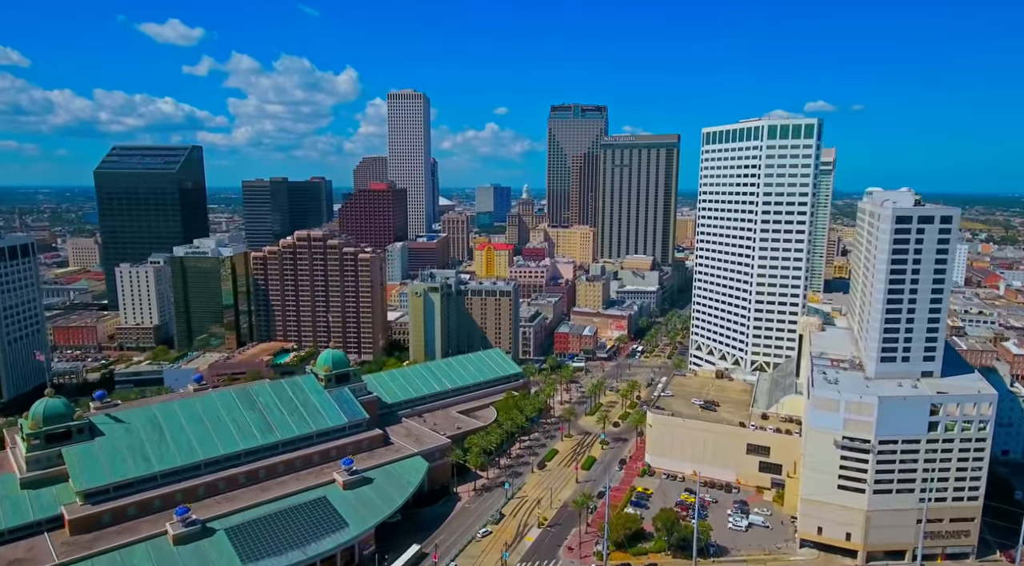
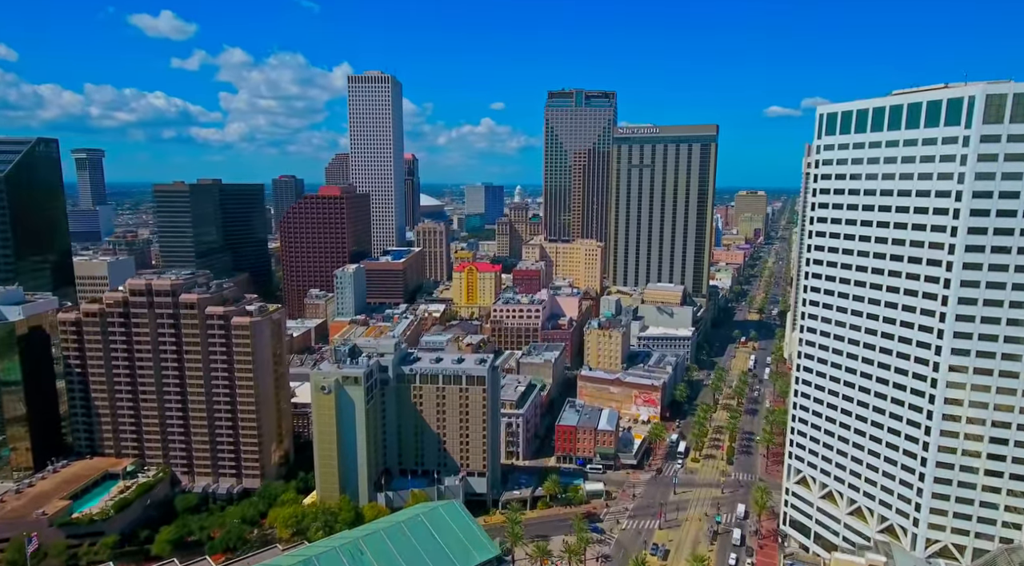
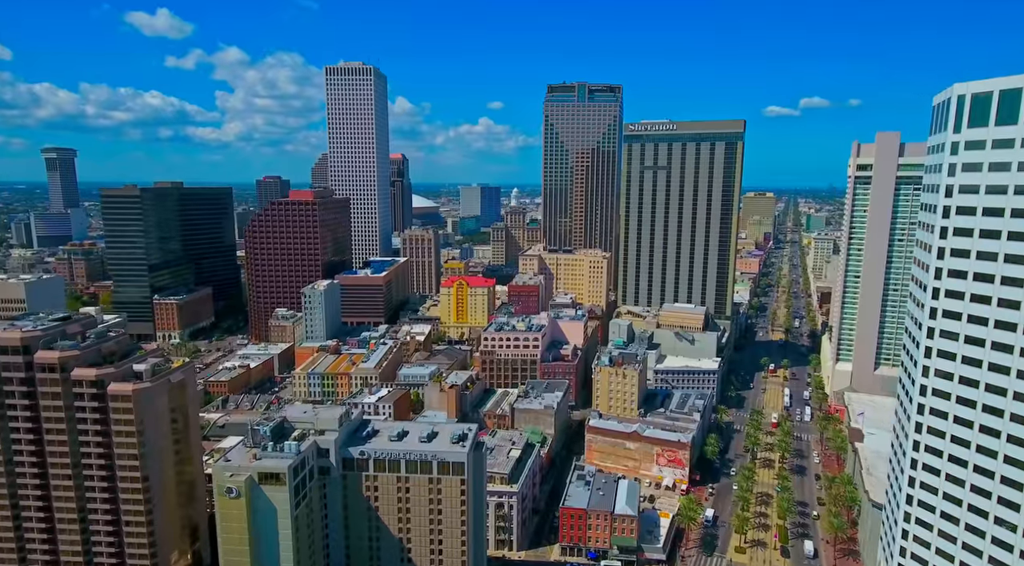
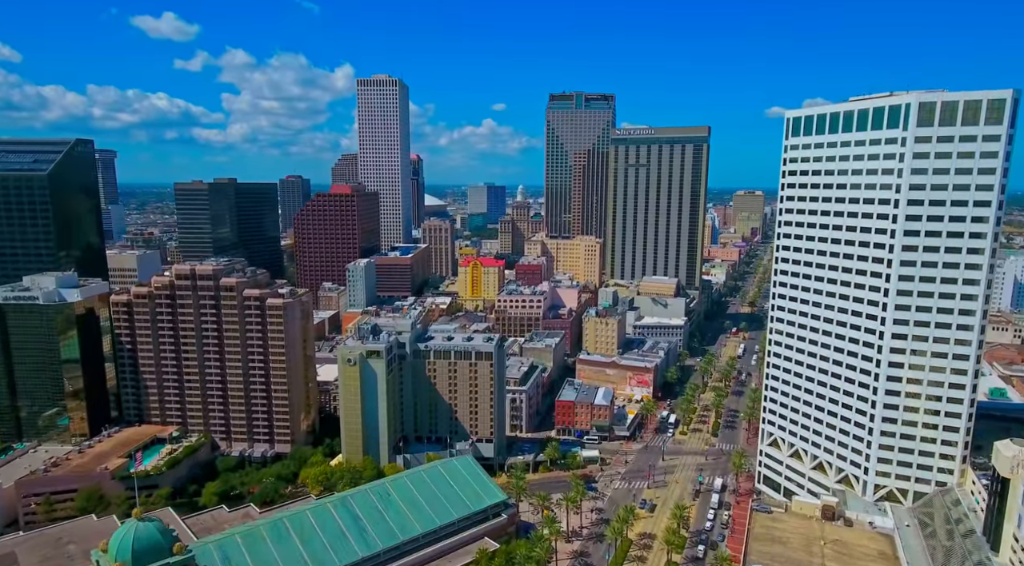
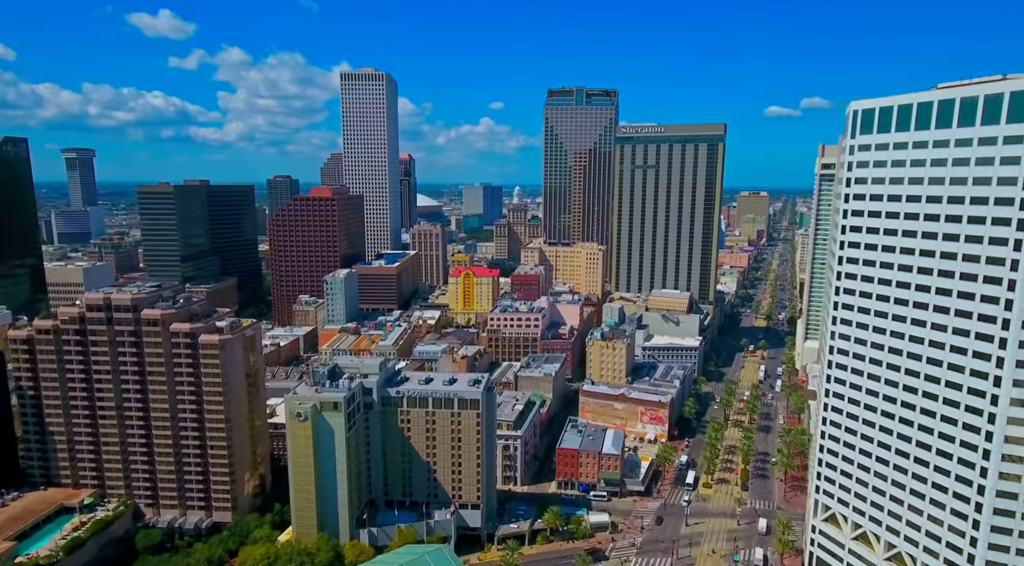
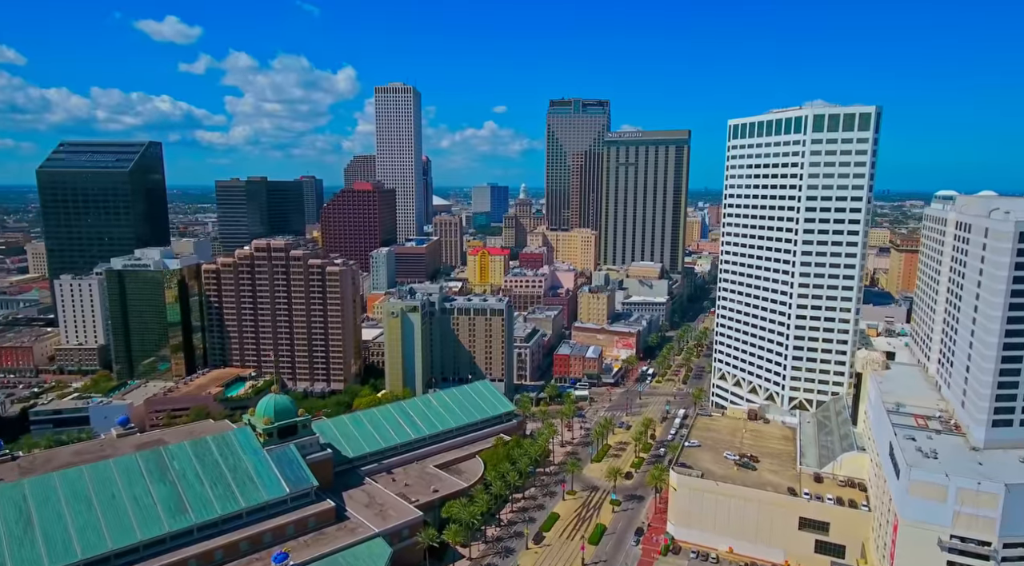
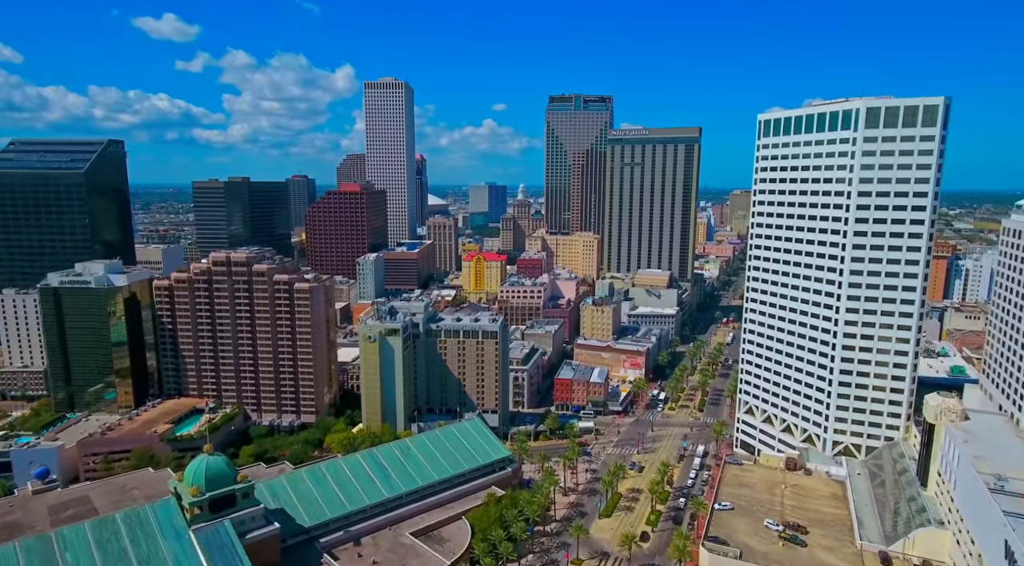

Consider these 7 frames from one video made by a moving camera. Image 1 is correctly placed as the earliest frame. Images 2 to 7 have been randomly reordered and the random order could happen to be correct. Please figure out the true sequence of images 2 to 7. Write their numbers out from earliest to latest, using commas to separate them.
6, 7, 4, 2, 5, 3
